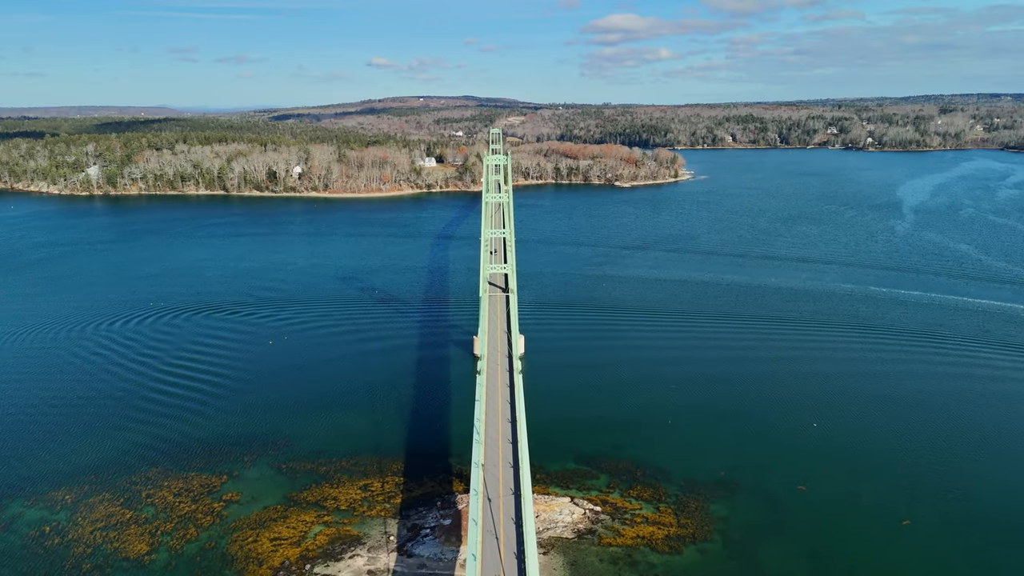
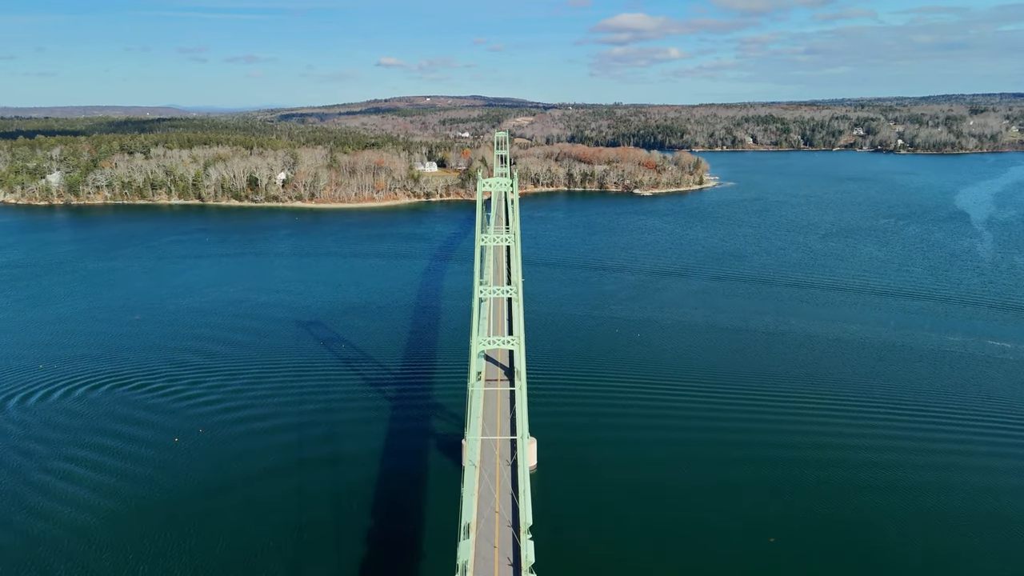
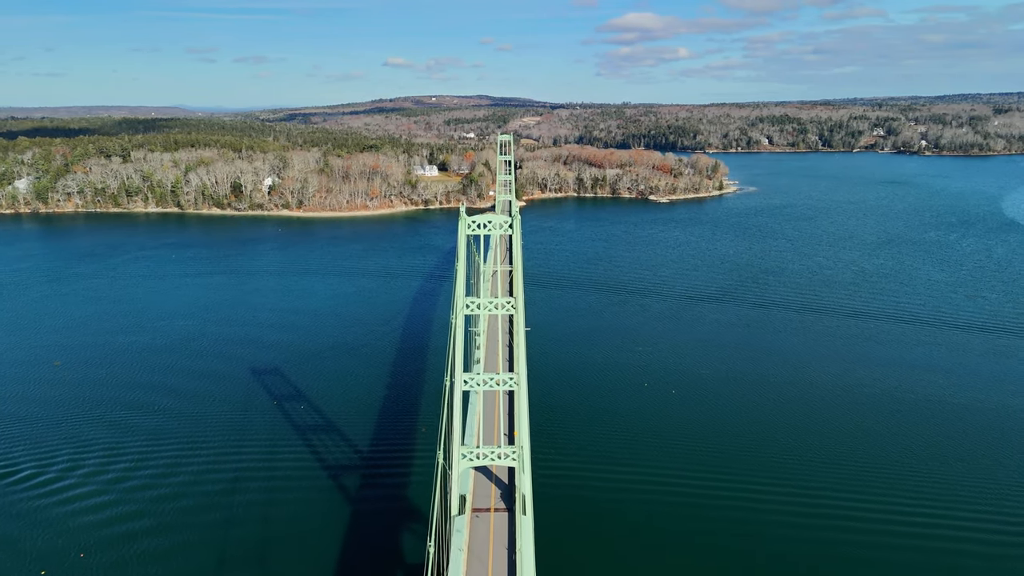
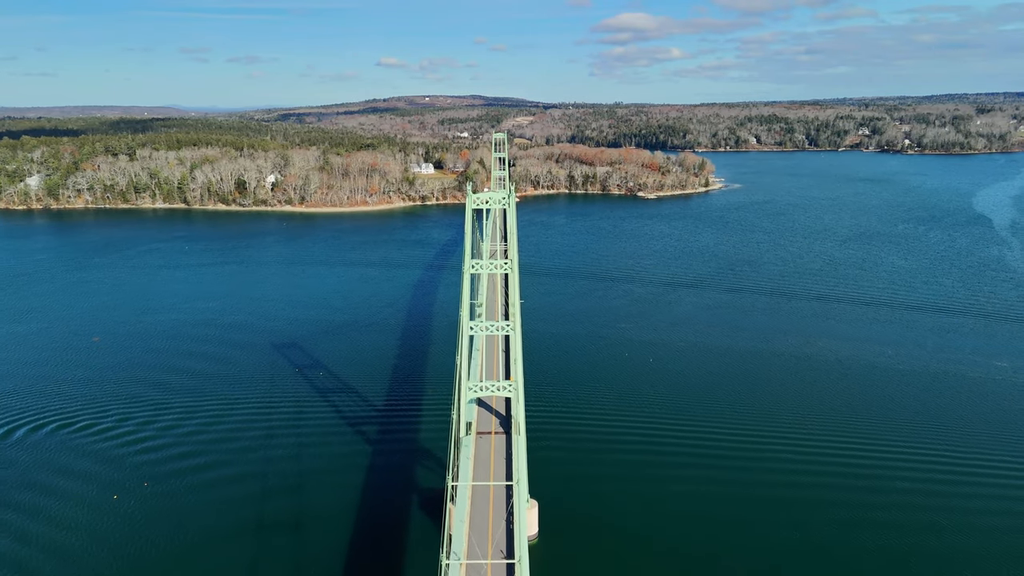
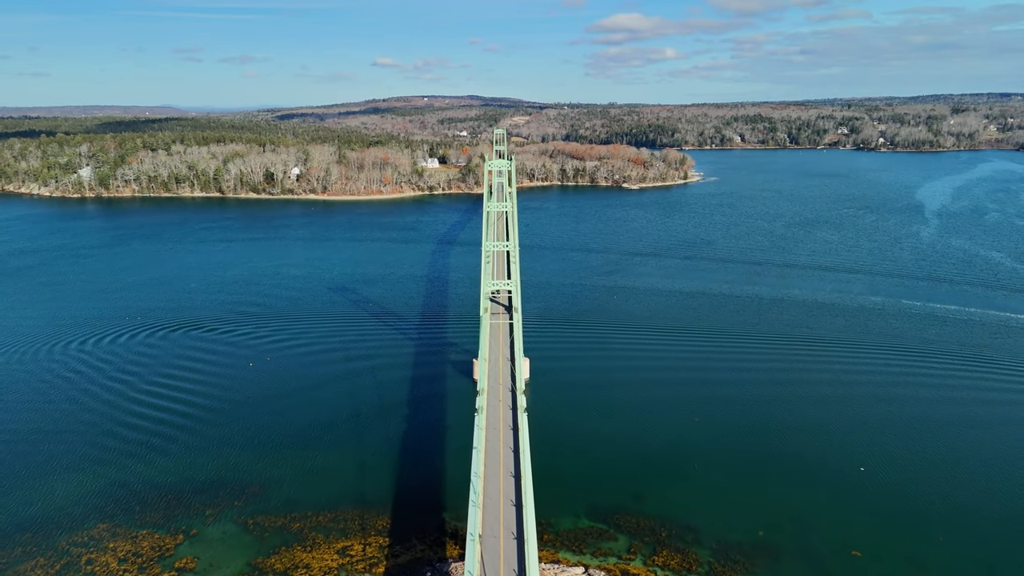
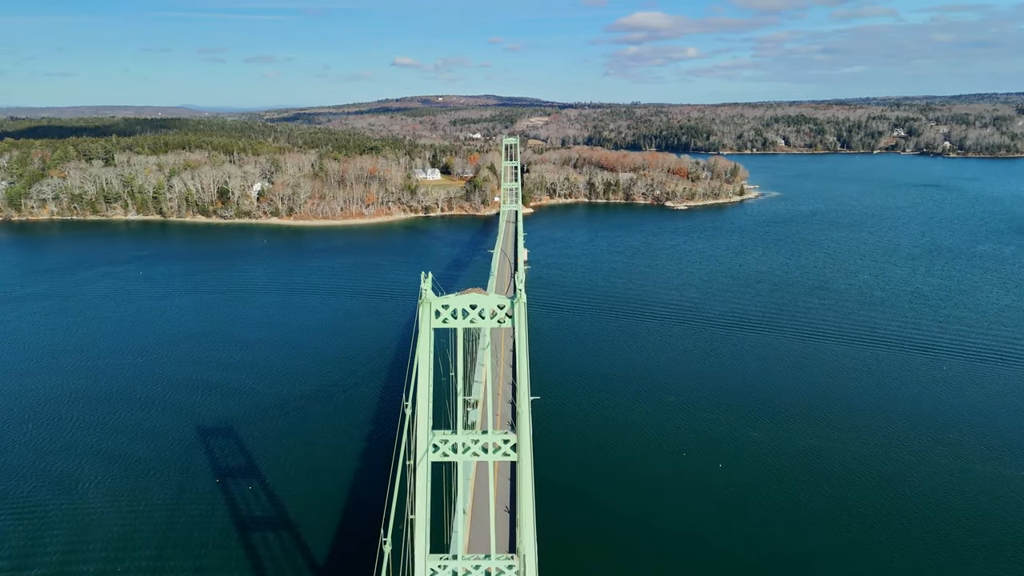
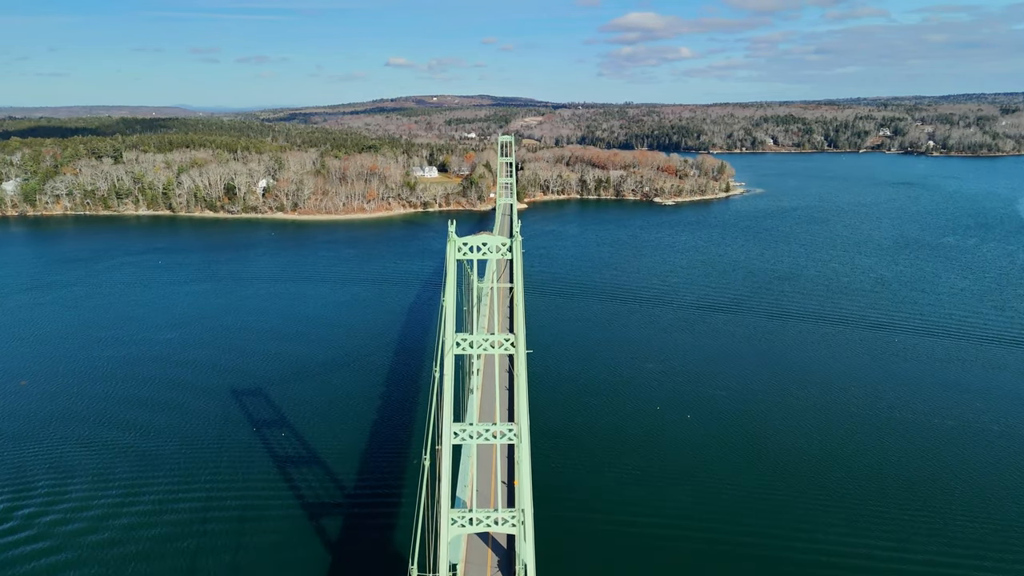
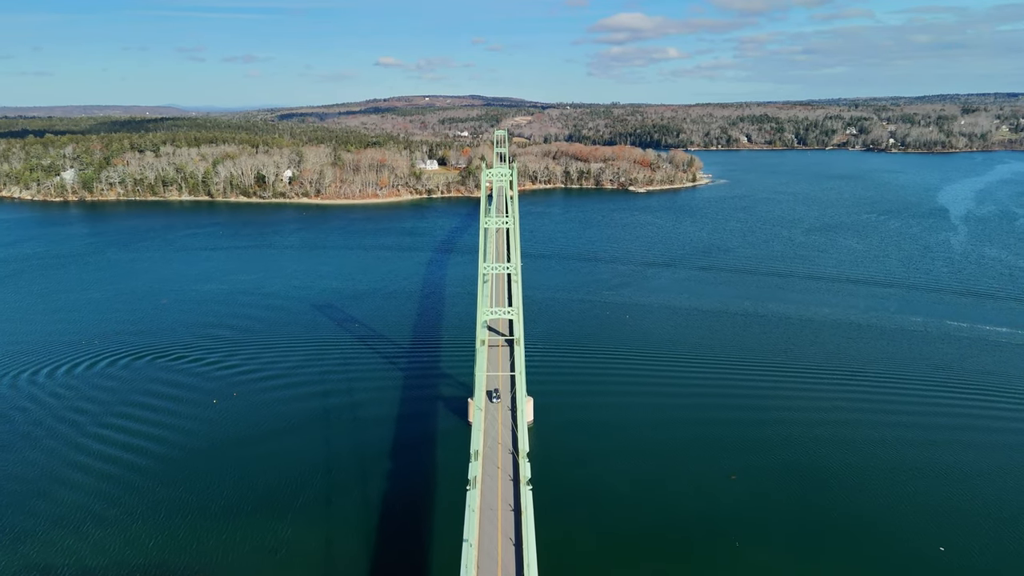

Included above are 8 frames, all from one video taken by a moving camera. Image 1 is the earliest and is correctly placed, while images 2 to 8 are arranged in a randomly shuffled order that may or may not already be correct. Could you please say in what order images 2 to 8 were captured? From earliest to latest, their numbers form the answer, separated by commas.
5, 8, 2, 4, 3, 7, 6
